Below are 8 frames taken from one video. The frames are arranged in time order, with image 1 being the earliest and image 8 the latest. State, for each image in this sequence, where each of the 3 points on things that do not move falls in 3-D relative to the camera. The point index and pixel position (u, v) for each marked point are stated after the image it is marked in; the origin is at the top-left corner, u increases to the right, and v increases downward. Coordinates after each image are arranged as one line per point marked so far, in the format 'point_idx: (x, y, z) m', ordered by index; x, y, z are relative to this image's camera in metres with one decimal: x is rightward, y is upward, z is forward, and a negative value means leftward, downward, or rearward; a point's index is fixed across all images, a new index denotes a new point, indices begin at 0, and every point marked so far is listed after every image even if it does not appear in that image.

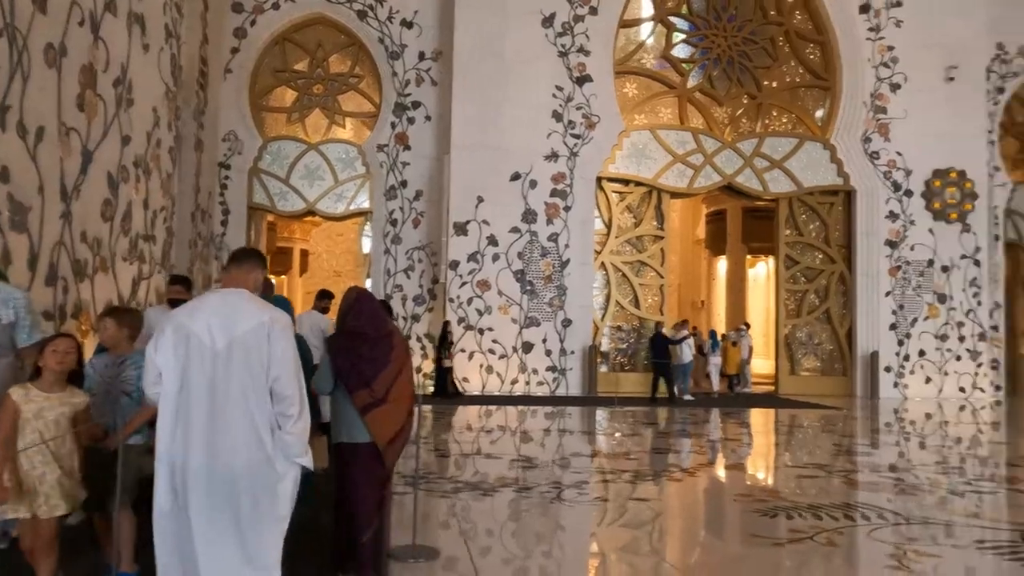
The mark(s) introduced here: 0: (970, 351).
0: (+6.1, -0.8, +10.2) m
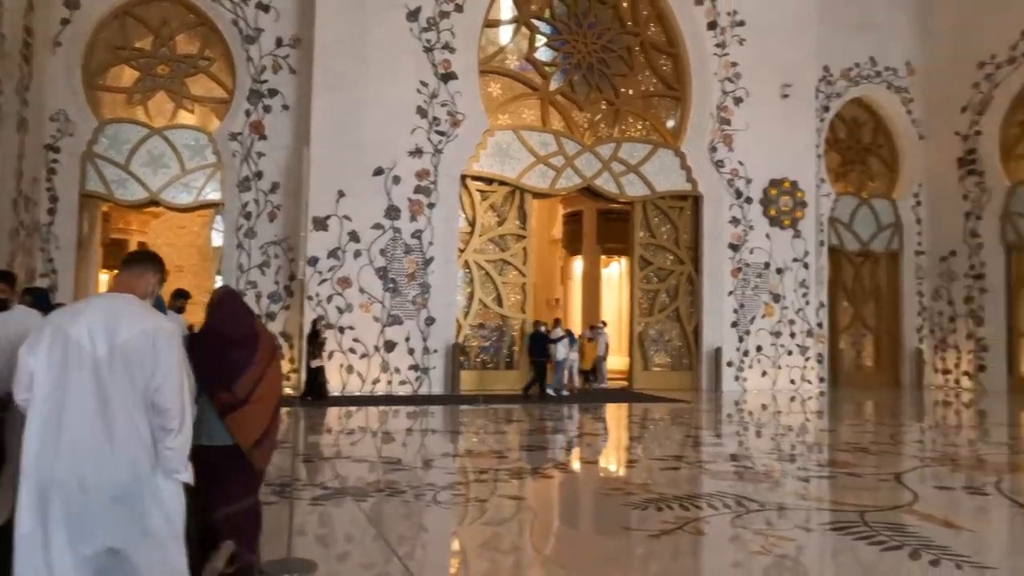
0: (+4.2, -0.9, +11.1) m
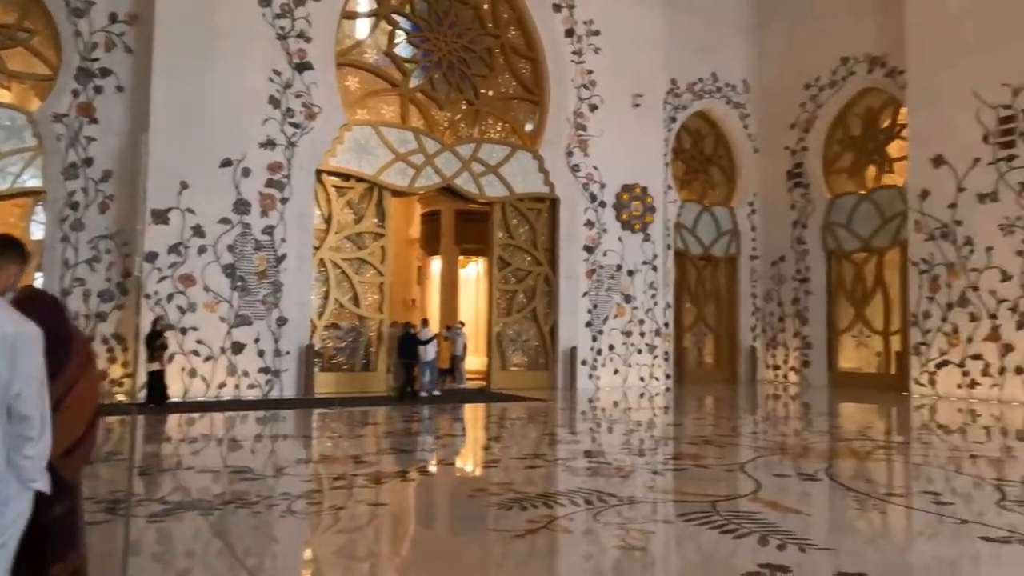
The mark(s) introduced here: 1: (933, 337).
0: (+2.1, -0.9, +11.6) m
1: (+5.9, -0.7, +10.7) m
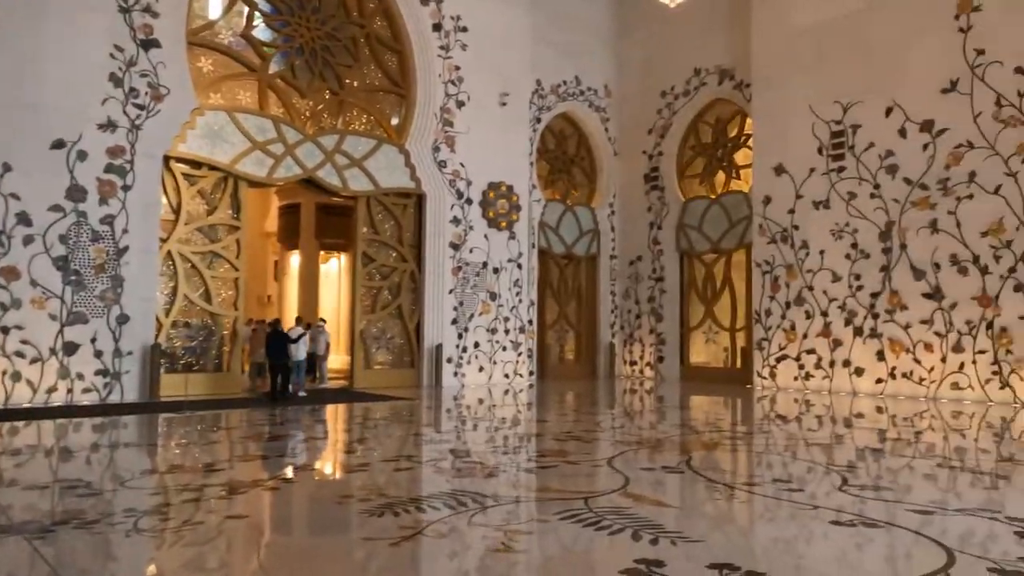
0: (0.0, -0.8, +11.7) m
1: (+4.0, -0.7, +11.5) m
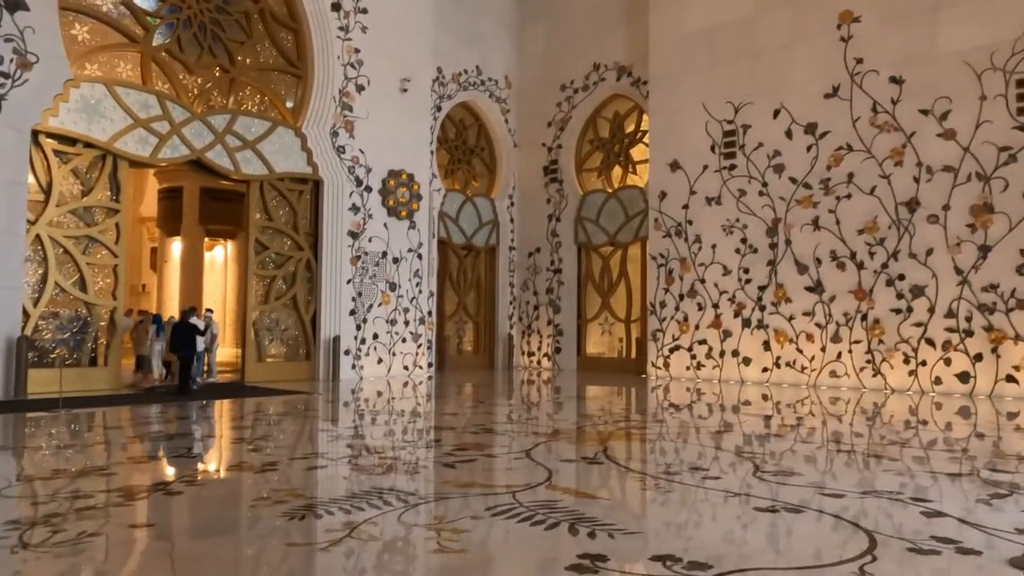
0: (-1.5, -0.7, +11.5) m
1: (+2.4, -0.6, +11.9) m
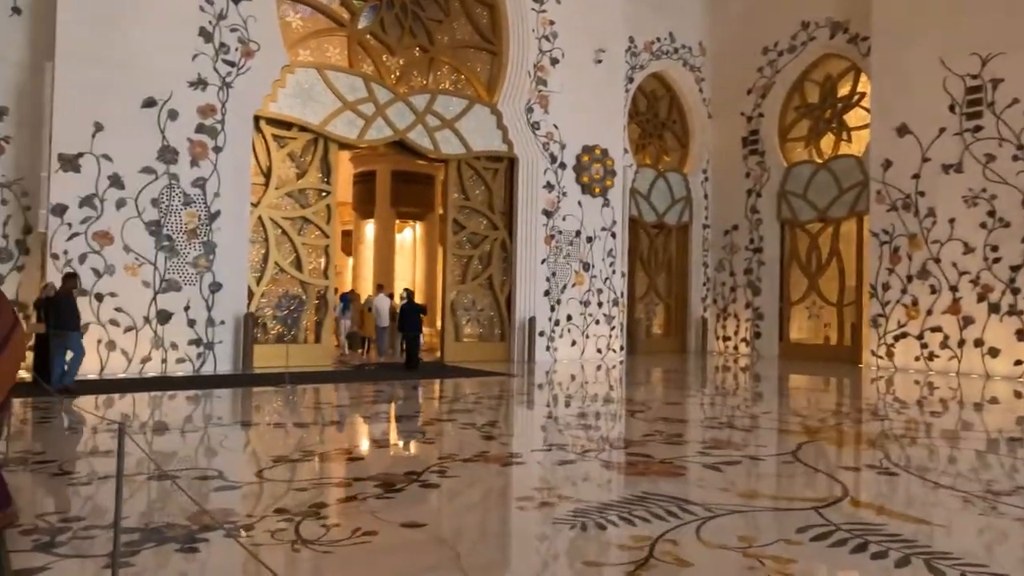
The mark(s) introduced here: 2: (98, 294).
0: (+1.4, -0.4, +11.1) m
1: (+5.3, -0.3, +10.6) m
2: (-4.0, -0.1, +7.4) m
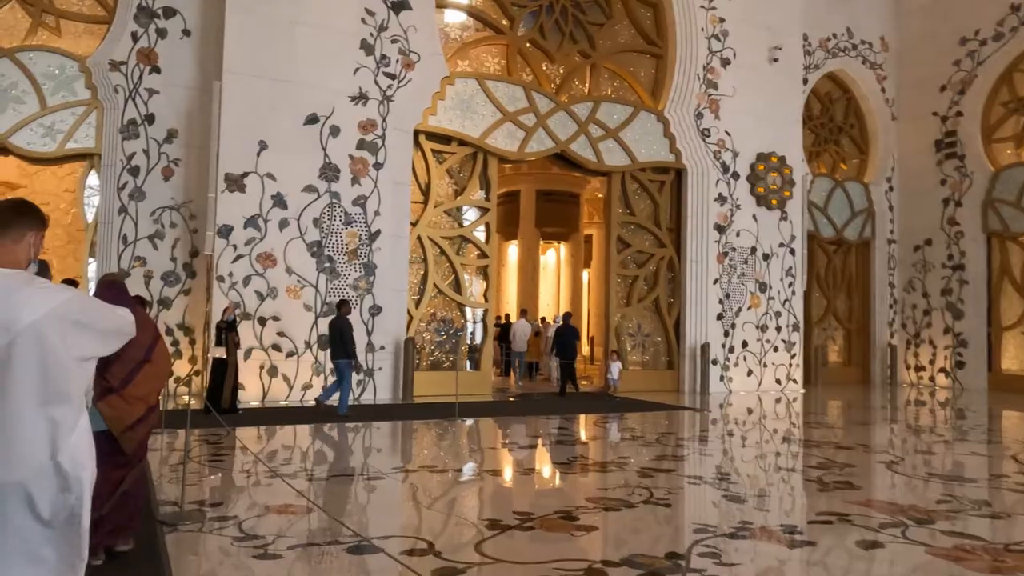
0: (+3.6, -0.7, +9.9) m
1: (+7.4, -0.5, +8.8) m
2: (-2.3, -0.3, +7.1) m
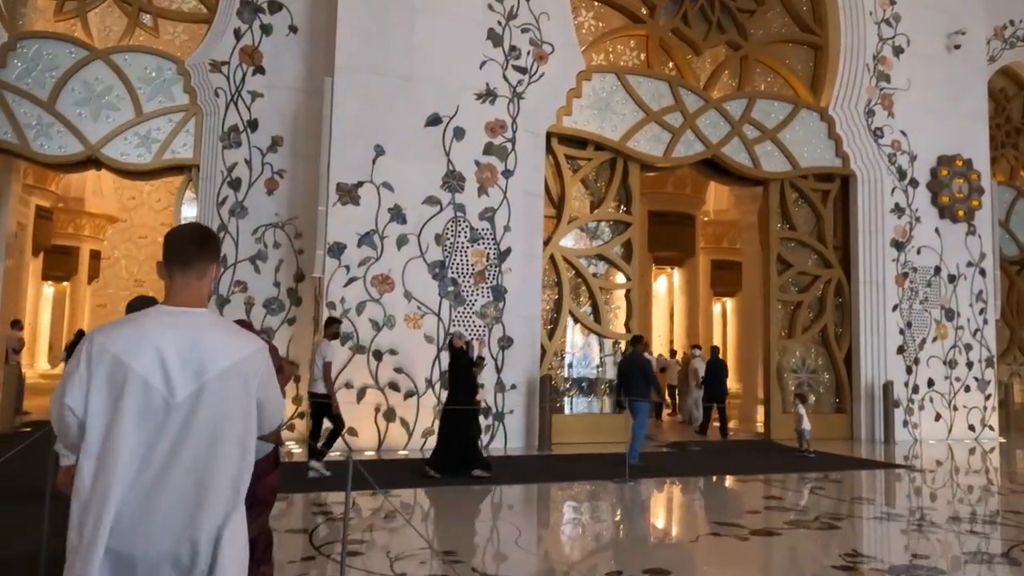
0: (+5.1, -1.0, +8.3) m
1: (+8.8, -0.8, +6.8) m
2: (-1.1, -0.5, +6.1) m
